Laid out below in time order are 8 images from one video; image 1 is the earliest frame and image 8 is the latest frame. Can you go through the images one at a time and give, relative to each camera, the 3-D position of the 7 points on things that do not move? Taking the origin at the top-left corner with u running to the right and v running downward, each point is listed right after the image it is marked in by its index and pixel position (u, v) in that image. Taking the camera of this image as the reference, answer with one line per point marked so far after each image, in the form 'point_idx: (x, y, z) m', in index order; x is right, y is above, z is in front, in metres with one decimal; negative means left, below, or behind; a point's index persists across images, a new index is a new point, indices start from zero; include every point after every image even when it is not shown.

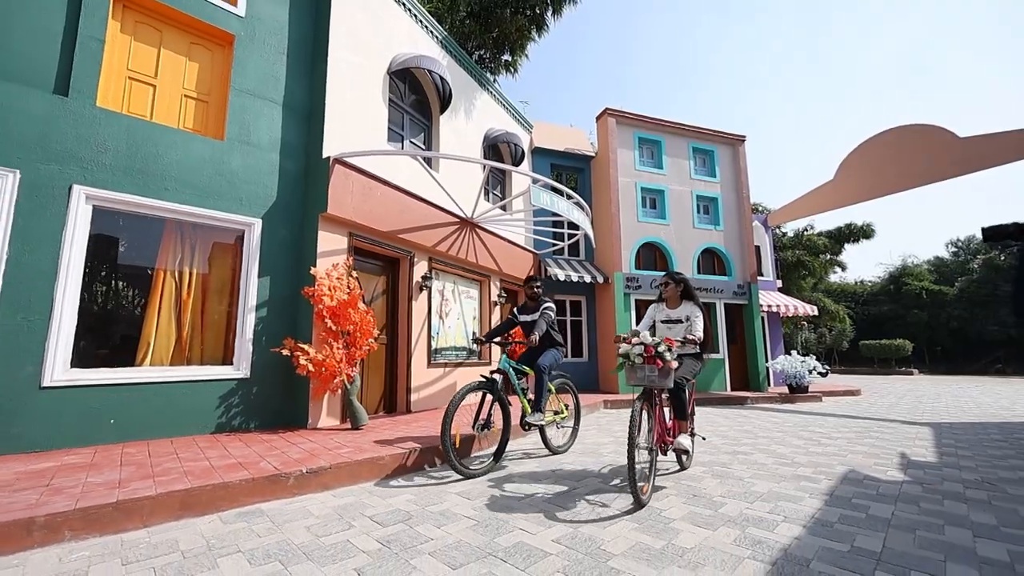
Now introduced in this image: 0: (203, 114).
0: (-4.5, +2.5, +6.0) m
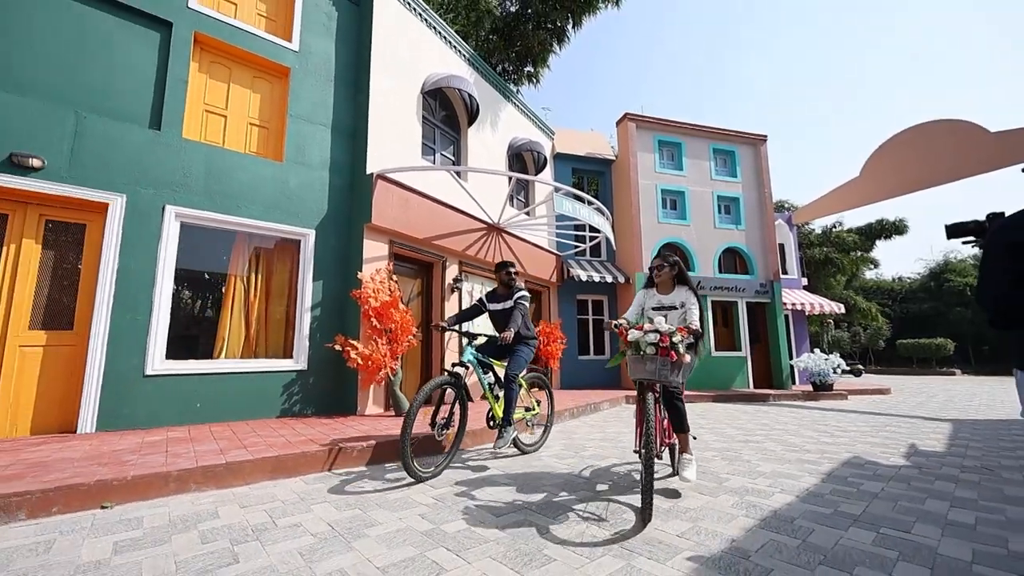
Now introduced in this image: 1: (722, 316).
0: (-4.1, +2.5, +6.9) m
1: (+7.4, -1.0, +14.6) m
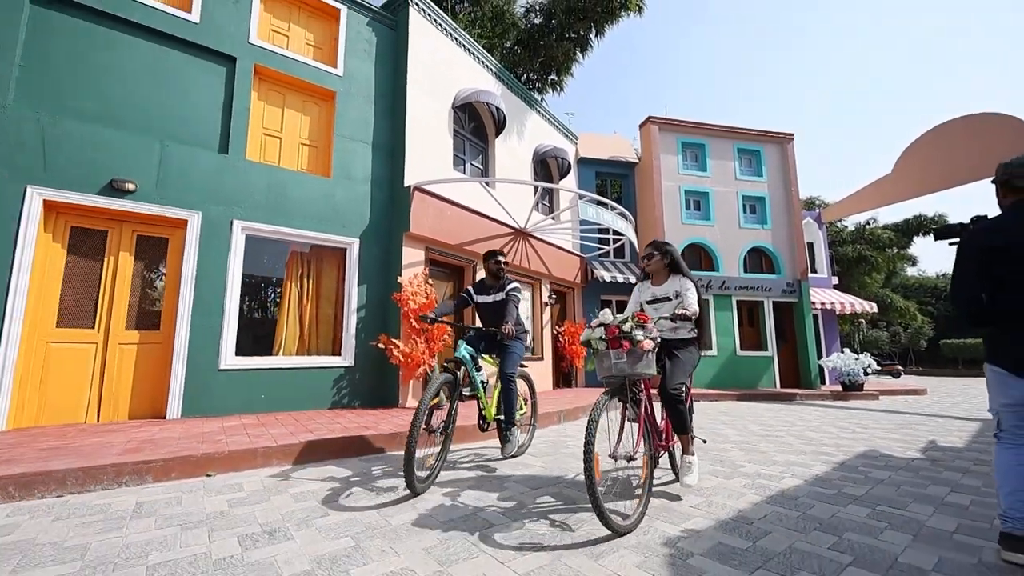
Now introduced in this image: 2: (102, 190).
0: (-3.6, +2.4, +7.6) m
1: (+8.3, -1.0, +14.7) m
2: (-5.6, +1.3, +5.7) m
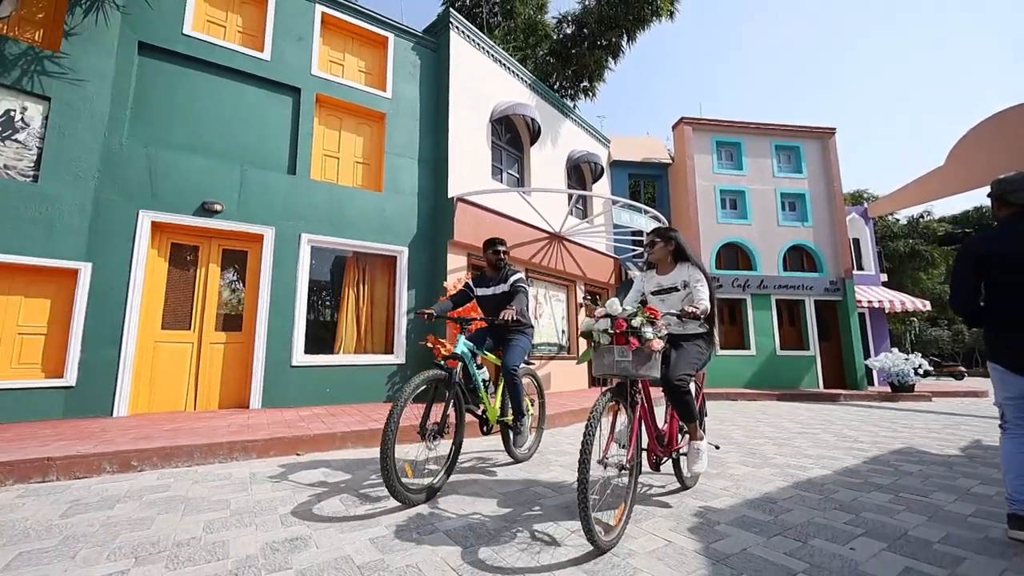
0: (-2.9, +2.3, +8.3) m
1: (+9.6, -0.9, +14.5) m
2: (-5.0, +1.2, +6.6) m
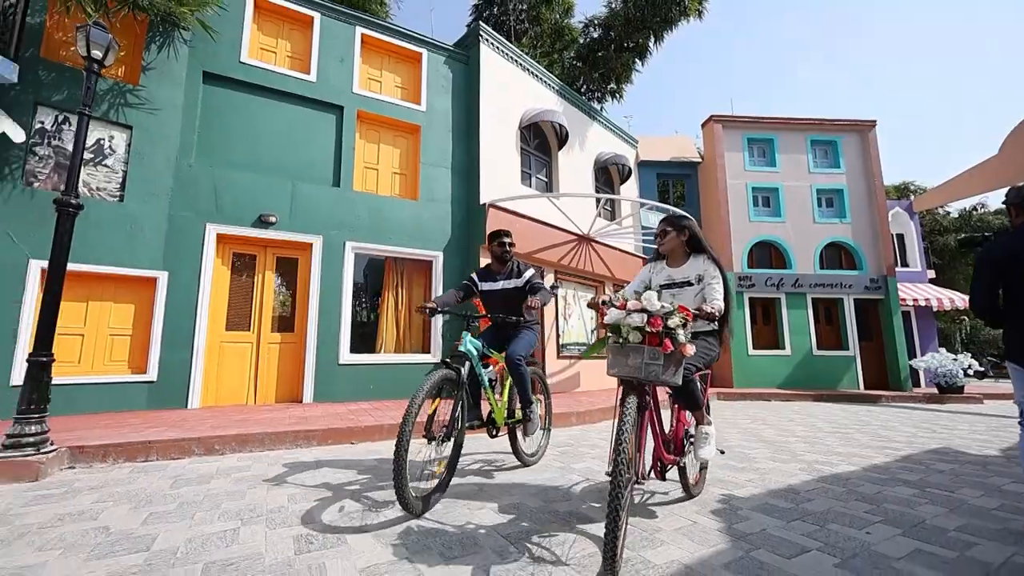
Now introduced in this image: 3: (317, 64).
0: (-2.3, +2.2, +8.8) m
1: (+10.7, -0.9, +14.1) m
2: (-4.5, +1.1, +7.2) m
3: (-3.8, +4.4, +8.1) m
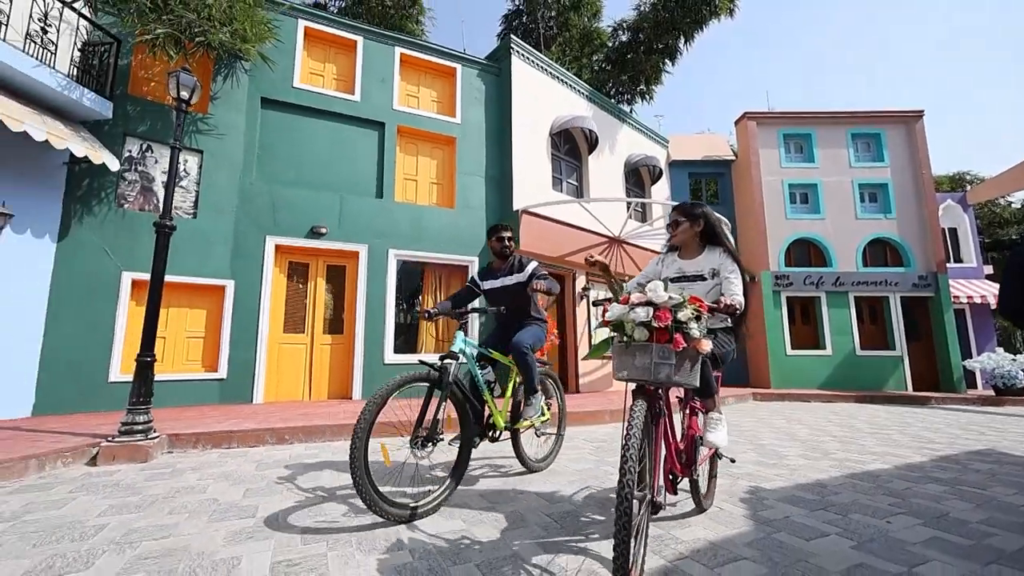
0: (-1.6, +2.1, +9.3) m
1: (+11.7, -0.8, +13.6) m
2: (-3.9, +1.0, +7.9) m
3: (-3.2, +4.3, +8.7) m
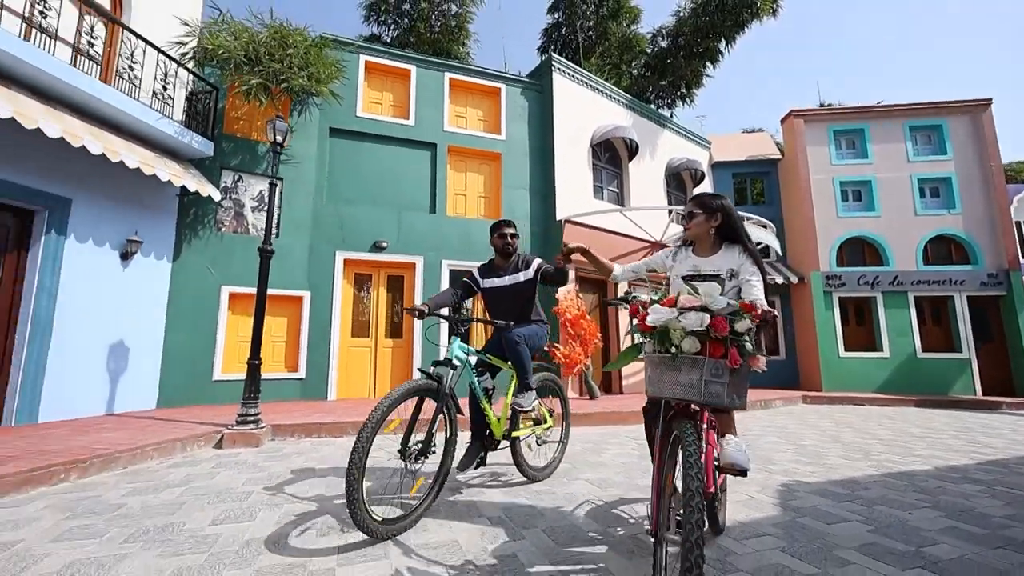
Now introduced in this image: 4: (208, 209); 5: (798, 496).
0: (-0.6, +2.0, +10.0) m
1: (+13.2, -0.8, +13.0) m
2: (-3.0, +0.8, +8.8) m
3: (-2.2, +4.1, +9.5) m
4: (-5.7, +1.5, +7.7) m
5: (+2.4, -1.7, +3.5) m
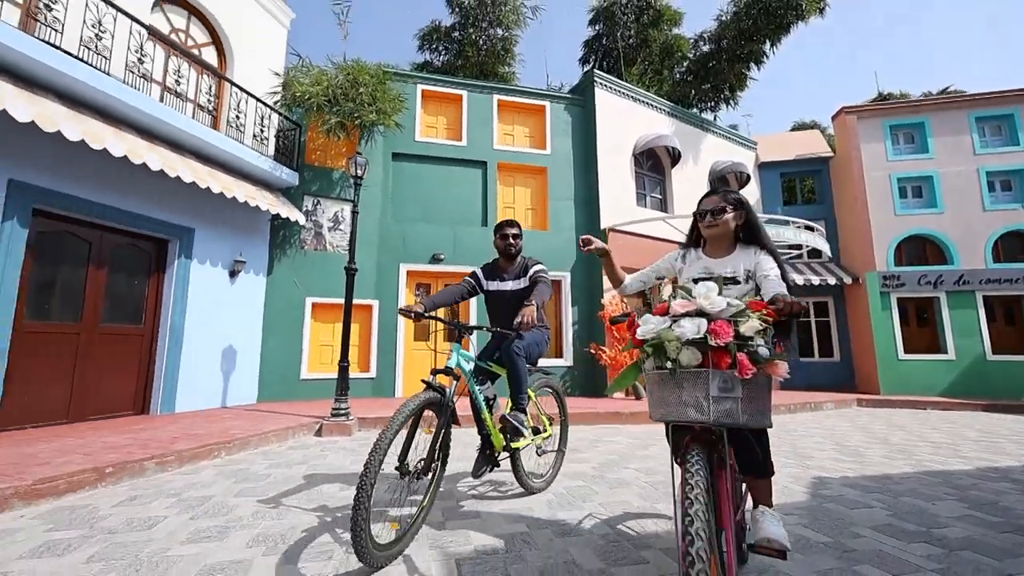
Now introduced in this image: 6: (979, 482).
0: (+0.6, +1.8, +10.6) m
1: (+14.6, -0.7, +12.3) m
2: (-1.9, +0.6, +9.7) m
3: (-1.1, +3.9, +10.4) m
4: (-4.7, +1.2, +8.9) m
5: (+3.0, -1.9, +3.9) m
6: (+4.6, -1.9, +4.0) m
